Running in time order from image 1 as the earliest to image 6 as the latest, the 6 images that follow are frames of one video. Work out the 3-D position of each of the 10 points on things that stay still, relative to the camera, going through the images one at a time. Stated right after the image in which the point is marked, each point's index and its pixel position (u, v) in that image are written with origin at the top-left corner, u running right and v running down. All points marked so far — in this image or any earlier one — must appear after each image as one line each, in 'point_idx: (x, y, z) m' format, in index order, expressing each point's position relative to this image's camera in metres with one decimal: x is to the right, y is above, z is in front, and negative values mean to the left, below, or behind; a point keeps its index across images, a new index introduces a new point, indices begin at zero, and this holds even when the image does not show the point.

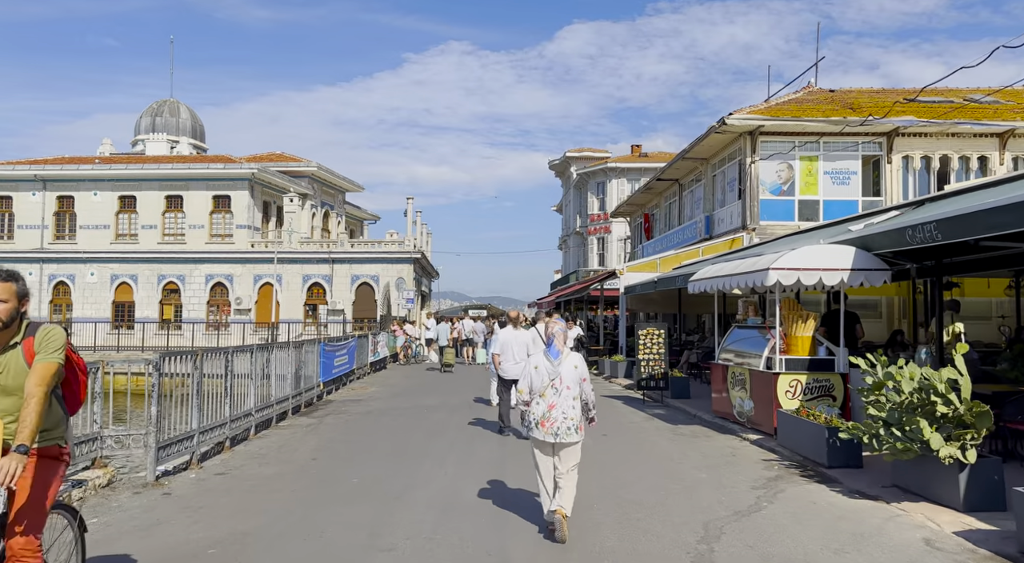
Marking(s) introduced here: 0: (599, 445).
0: (+1.2, -2.2, +10.0) m
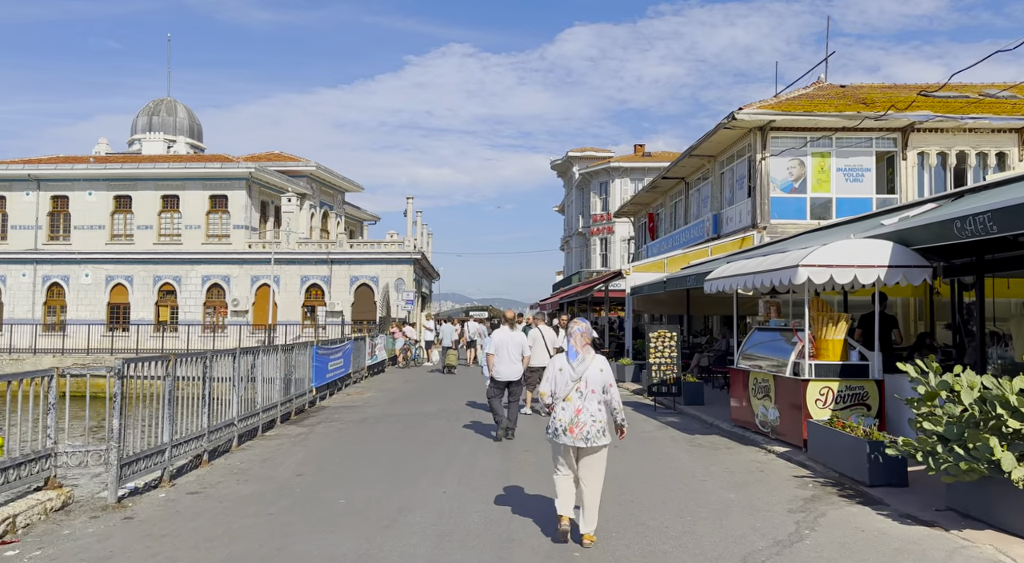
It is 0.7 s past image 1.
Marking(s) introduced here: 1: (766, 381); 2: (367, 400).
0: (+1.3, -2.2, +9.1) m
1: (+3.5, -1.4, +10.0) m
2: (-3.1, -2.6, +15.9) m
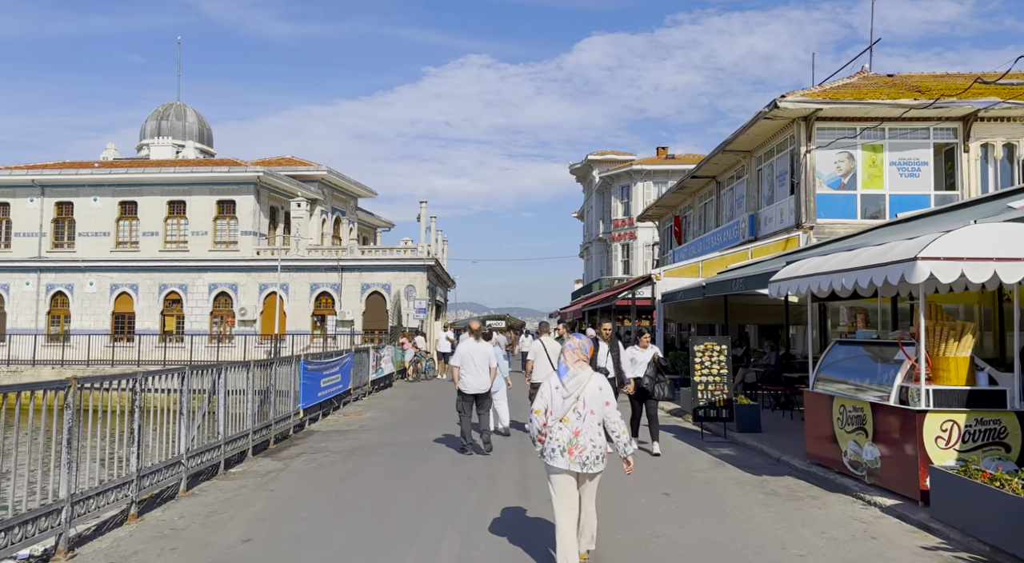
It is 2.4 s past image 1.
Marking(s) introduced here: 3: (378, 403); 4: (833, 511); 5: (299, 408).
0: (+1.5, -2.2, +7.0) m
1: (+3.7, -1.4, +7.8) m
2: (-2.8, -2.7, +13.8) m
3: (-3.2, -3.0, +17.9) m
4: (+3.1, -2.2, +7.1) m
5: (-3.7, -2.2, +12.8) m
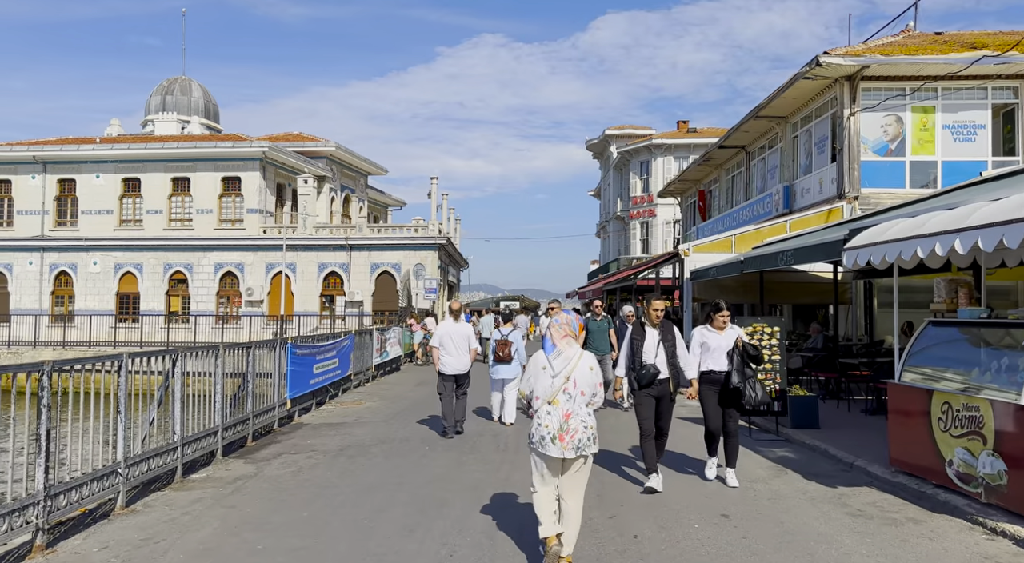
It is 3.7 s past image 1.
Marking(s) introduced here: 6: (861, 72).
0: (+1.6, -1.9, +5.3) m
1: (+3.8, -1.1, +6.1) m
2: (-2.5, -2.2, +12.2) m
3: (-2.9, -2.4, +16.4) m
4: (+3.2, -1.9, +5.4) m
5: (-3.5, -1.8, +11.3) m
6: (+9.4, +5.7, +19.9) m
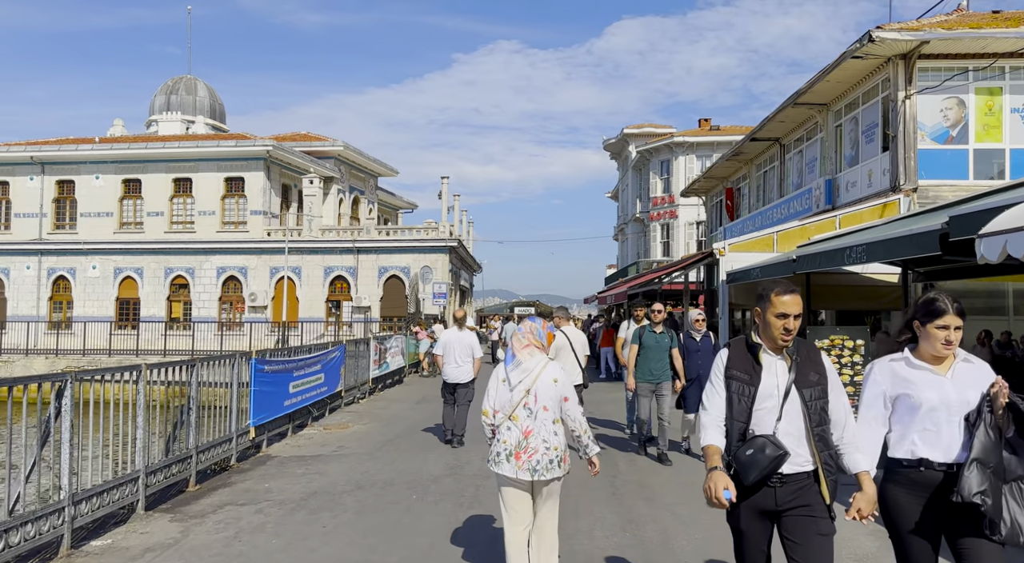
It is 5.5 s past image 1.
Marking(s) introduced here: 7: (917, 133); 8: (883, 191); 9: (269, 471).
0: (+1.6, -1.9, +3.2) m
1: (+3.9, -1.0, +4.0) m
2: (-2.3, -2.2, +10.2) m
3: (-2.6, -2.5, +14.3) m
4: (+3.2, -1.9, +3.3) m
5: (-3.3, -1.8, +9.3) m
6: (+9.7, +5.6, +17.7) m
7: (+9.8, +3.6, +17.9) m
8: (+9.4, +2.3, +18.6) m
9: (-2.8, -2.2, +8.6) m
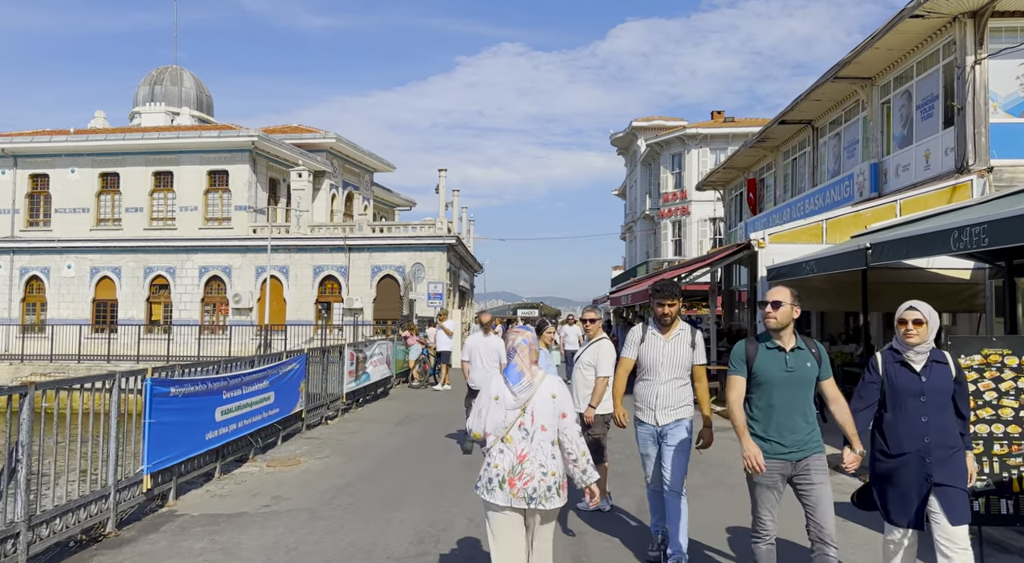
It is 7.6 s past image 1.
0: (+1.6, -1.8, +0.6) m
1: (+3.8, -0.9, +1.3) m
2: (-2.3, -2.1, +7.6) m
3: (-2.6, -2.4, +11.7) m
4: (+3.2, -1.8, +0.6) m
5: (-3.3, -1.7, +6.7) m
6: (+9.8, +5.6, +15.0) m
7: (+9.8, +3.7, +15.2) m
8: (+9.4, +2.3, +16.0) m
9: (-2.8, -2.1, +5.9) m
